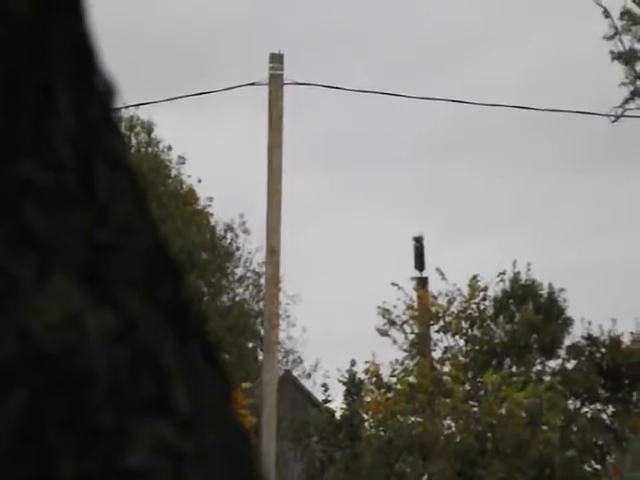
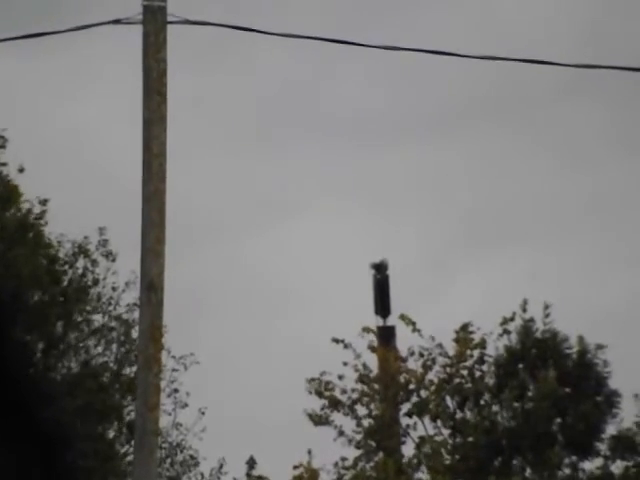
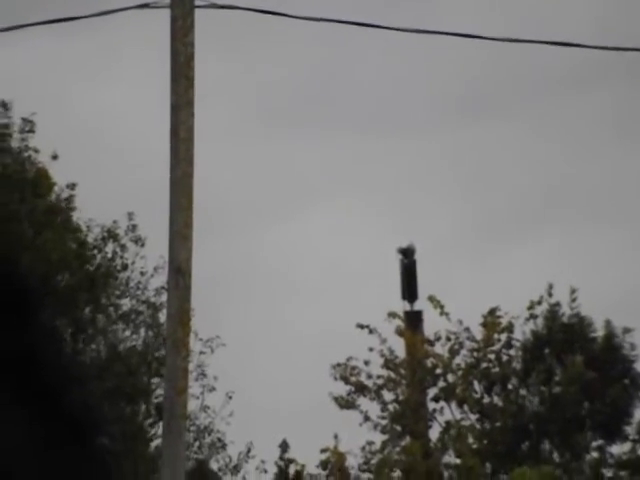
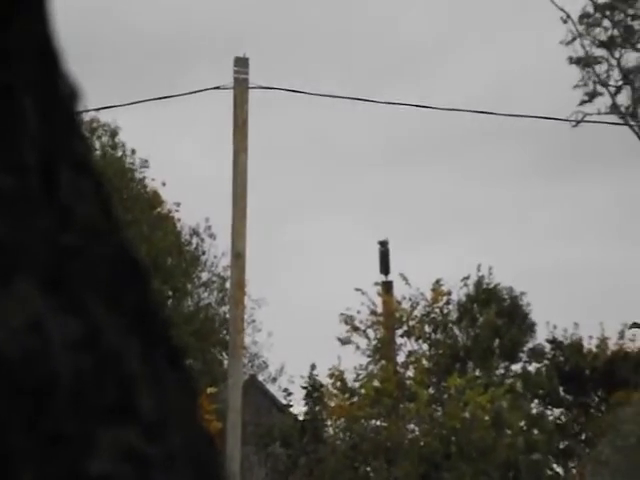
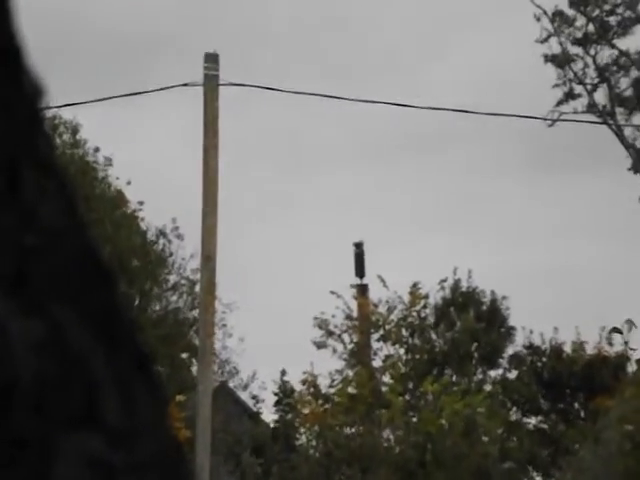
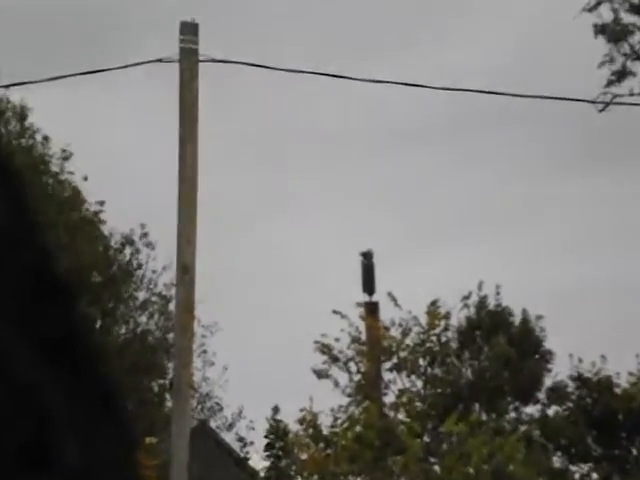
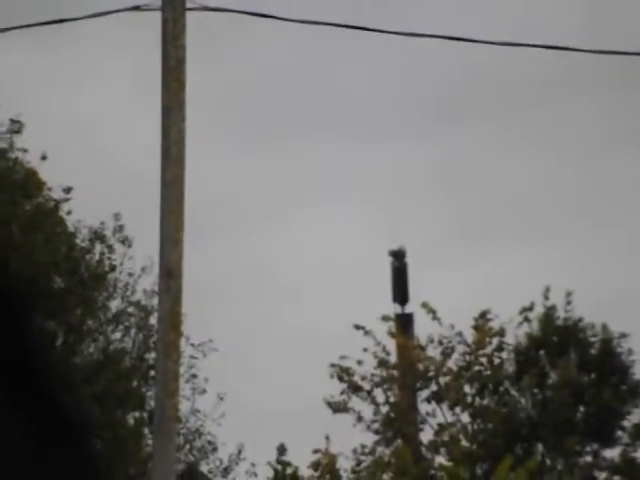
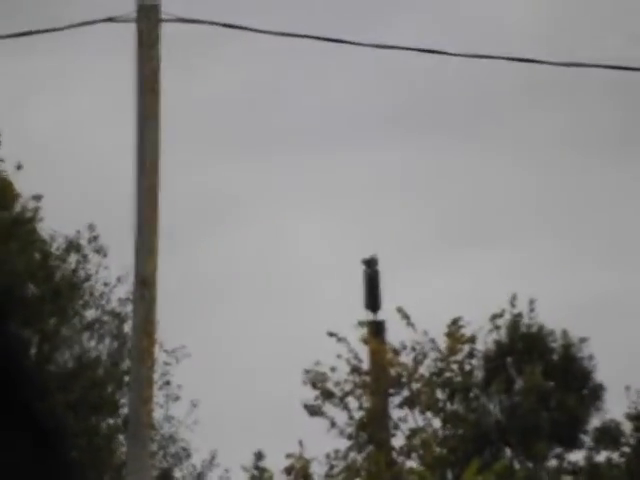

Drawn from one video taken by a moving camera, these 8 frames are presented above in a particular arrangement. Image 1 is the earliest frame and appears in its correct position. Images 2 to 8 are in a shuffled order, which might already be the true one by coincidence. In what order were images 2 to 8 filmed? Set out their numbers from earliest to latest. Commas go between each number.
4, 5, 6, 8, 7, 2, 3
